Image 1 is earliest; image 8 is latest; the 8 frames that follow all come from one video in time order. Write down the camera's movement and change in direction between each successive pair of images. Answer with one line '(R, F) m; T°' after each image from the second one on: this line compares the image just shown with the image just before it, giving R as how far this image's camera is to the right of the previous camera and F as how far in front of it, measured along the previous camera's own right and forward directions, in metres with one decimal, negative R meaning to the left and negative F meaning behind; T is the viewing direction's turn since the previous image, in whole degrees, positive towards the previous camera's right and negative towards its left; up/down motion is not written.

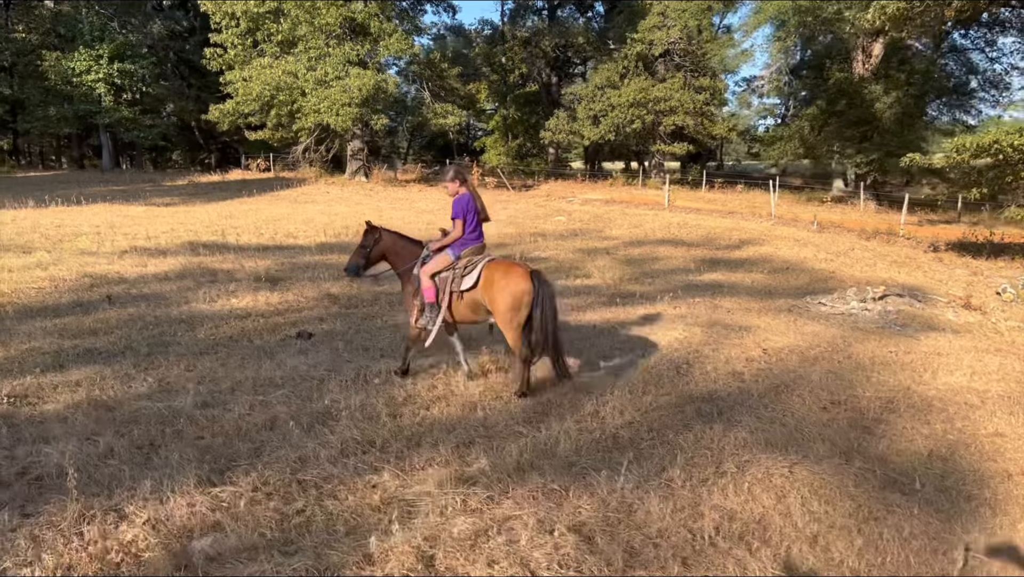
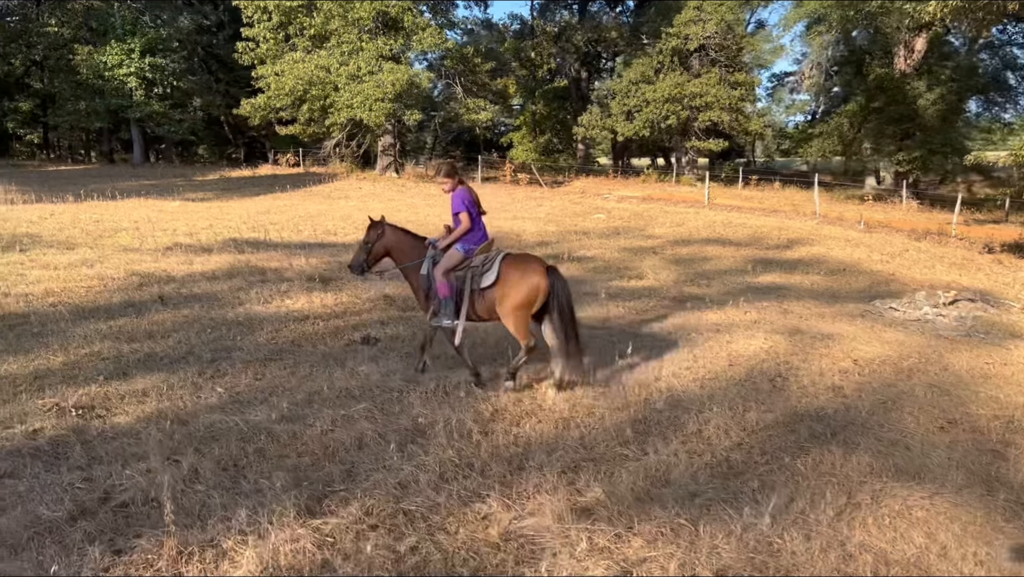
(-0.4, +0.3) m; -1°
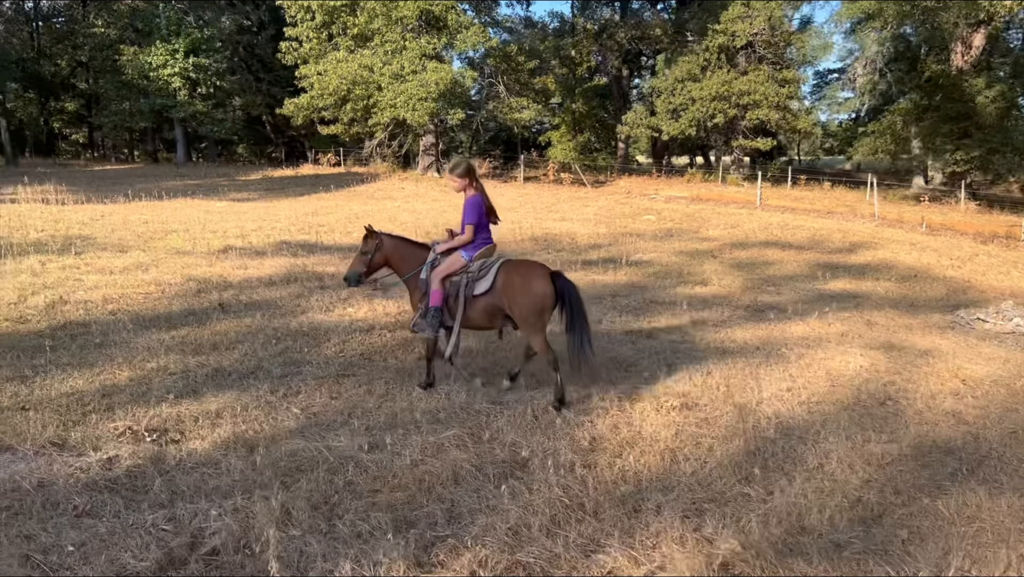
(-0.3, +0.3) m; -2°
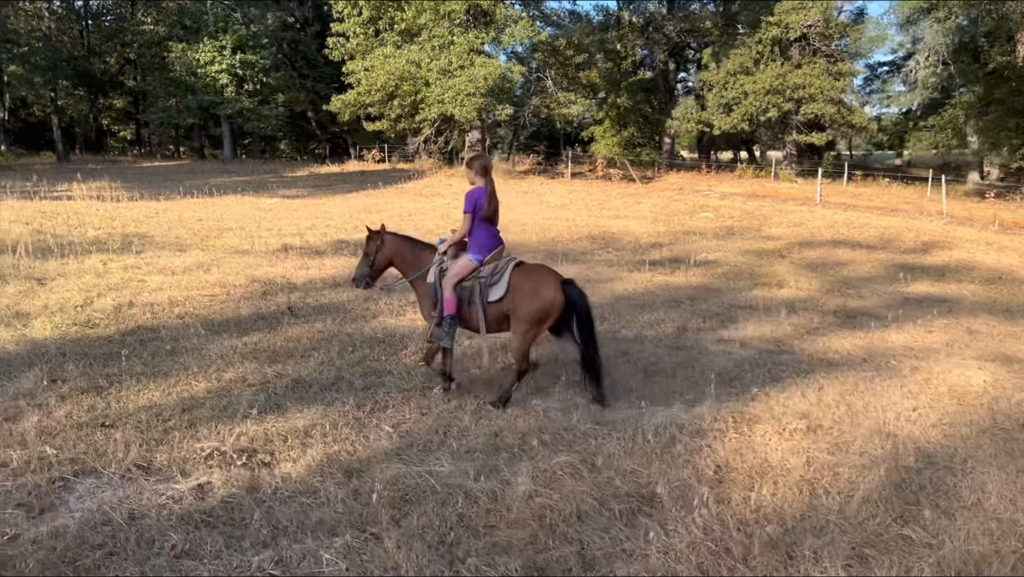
(-0.3, +0.3) m; -2°
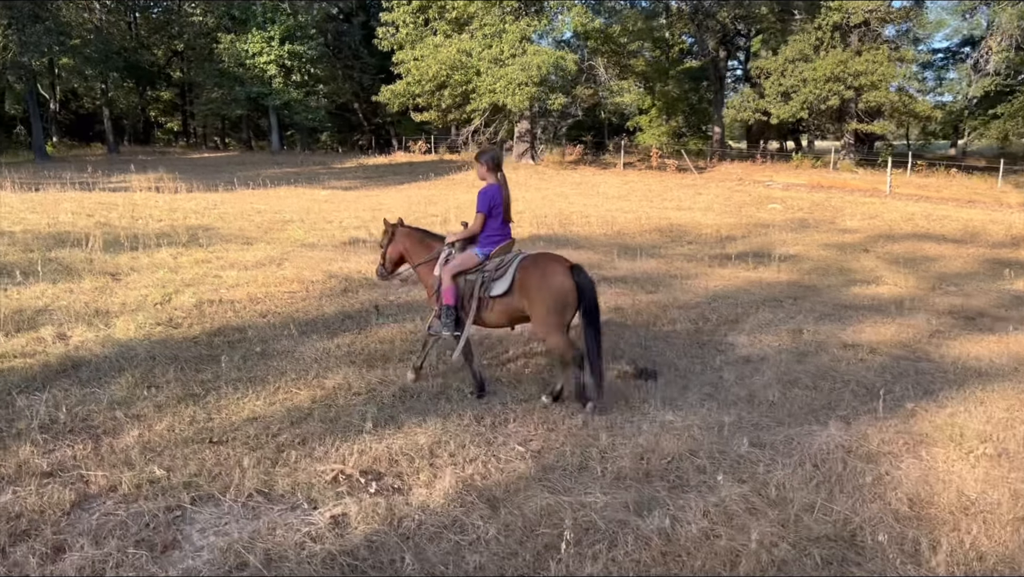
(-0.4, +0.4) m; -2°
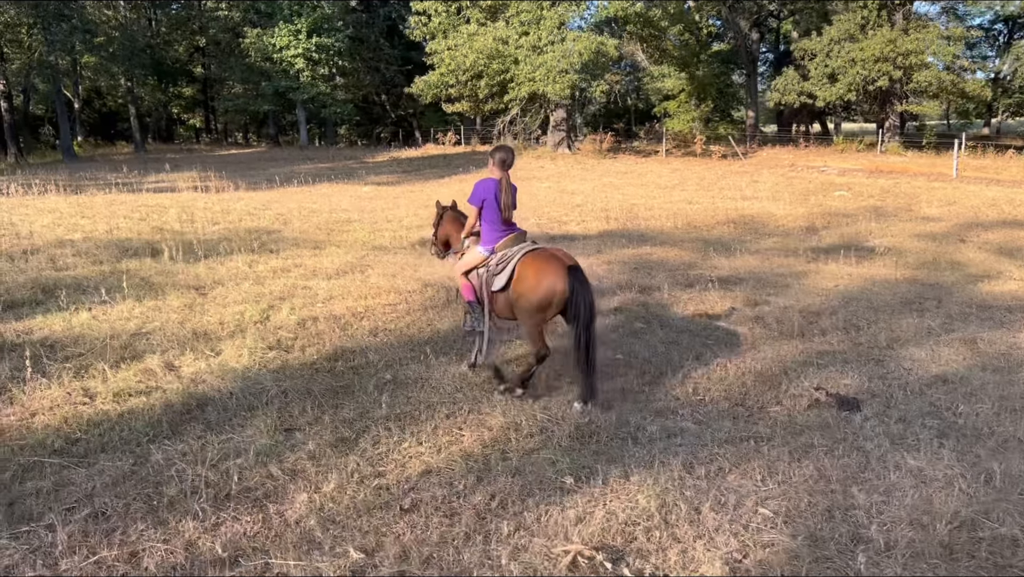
(-0.7, +0.6) m; -1°
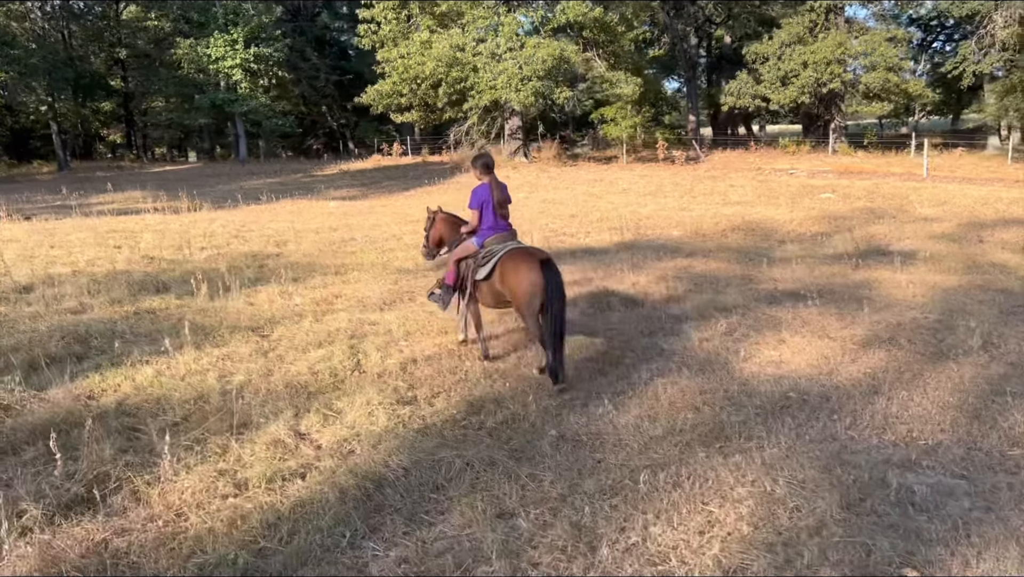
(-1.1, +0.7) m; +5°
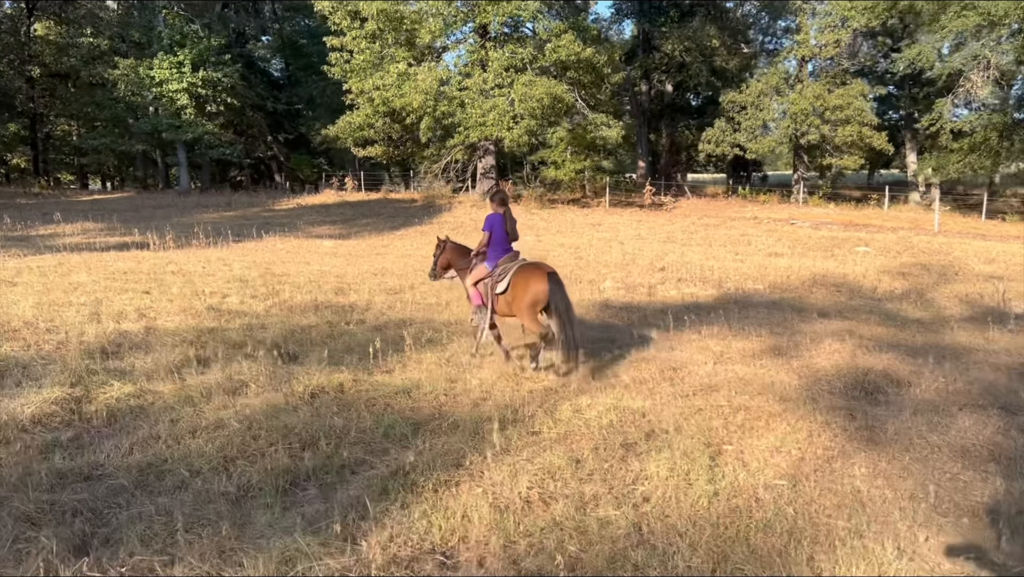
(-2.2, +1.4) m; +6°
